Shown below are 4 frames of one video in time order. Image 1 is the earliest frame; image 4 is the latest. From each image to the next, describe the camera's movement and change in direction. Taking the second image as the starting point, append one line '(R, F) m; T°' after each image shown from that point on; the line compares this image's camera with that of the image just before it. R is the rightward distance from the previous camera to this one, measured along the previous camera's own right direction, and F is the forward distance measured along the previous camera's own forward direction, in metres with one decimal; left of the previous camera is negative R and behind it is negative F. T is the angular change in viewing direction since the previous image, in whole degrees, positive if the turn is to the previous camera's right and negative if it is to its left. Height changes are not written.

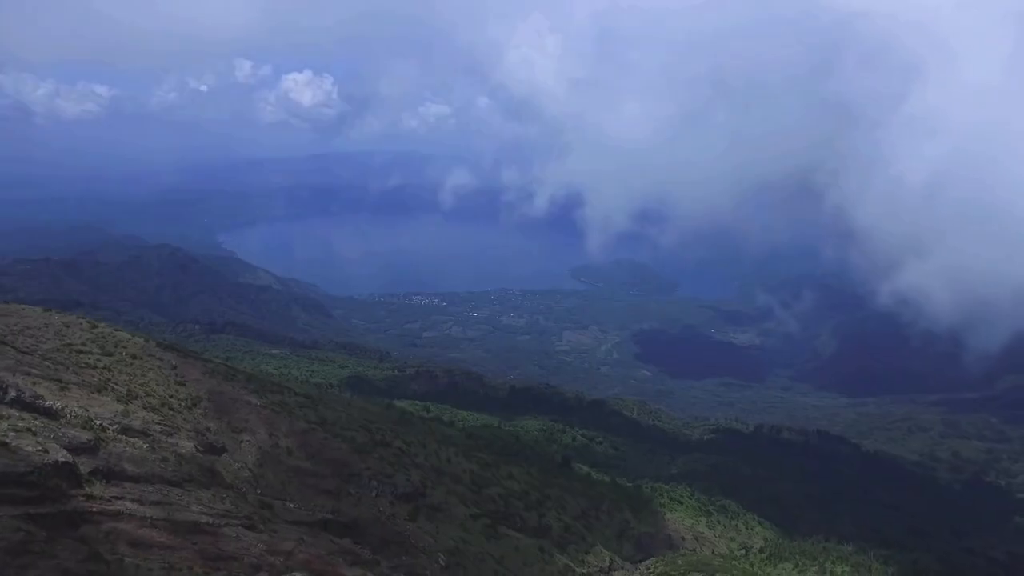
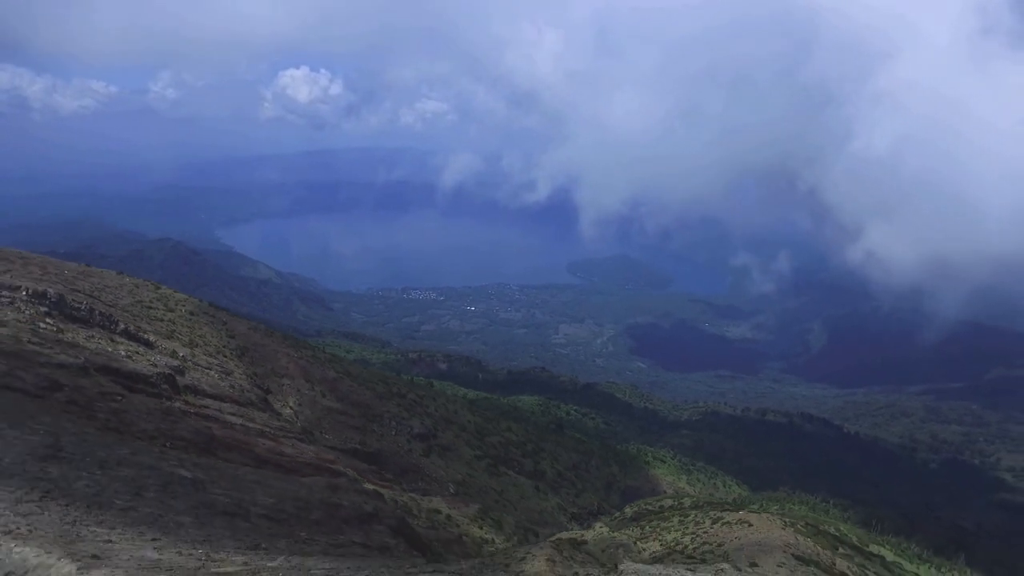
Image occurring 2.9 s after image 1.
(-0.2, -9.6) m; 0°
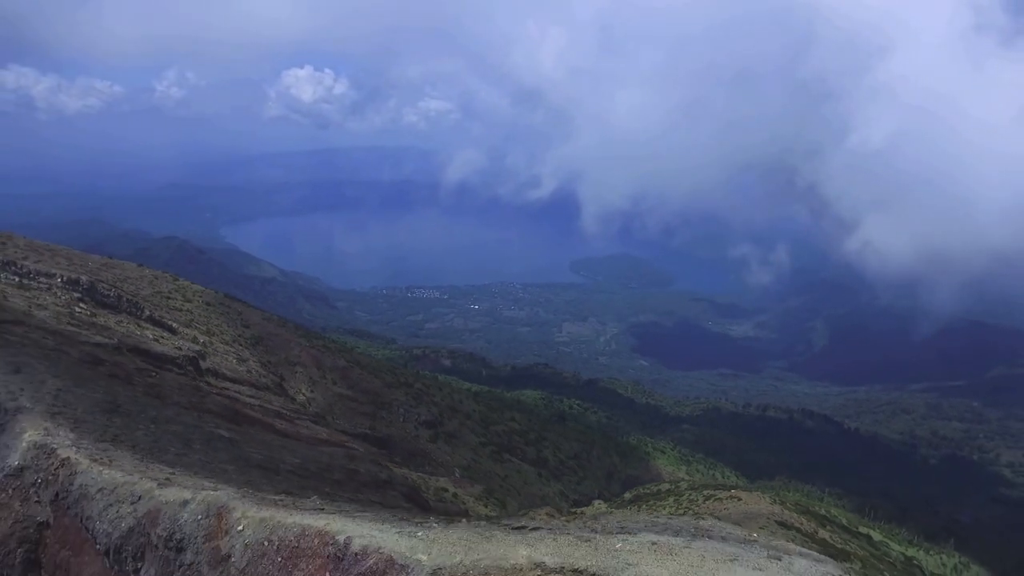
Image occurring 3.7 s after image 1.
(0.0, -2.5) m; 0°
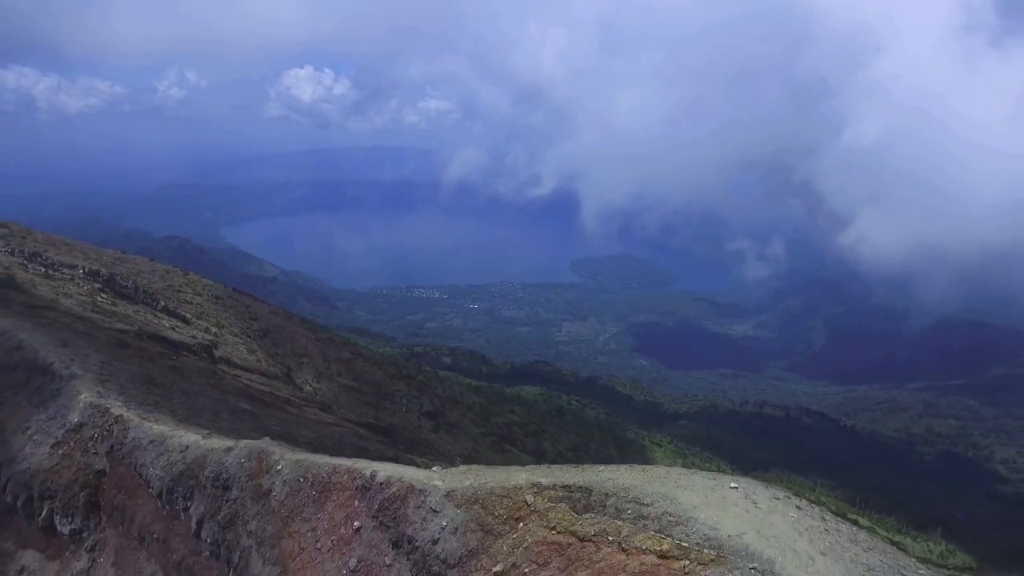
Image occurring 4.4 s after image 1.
(0.0, -2.1) m; 0°
